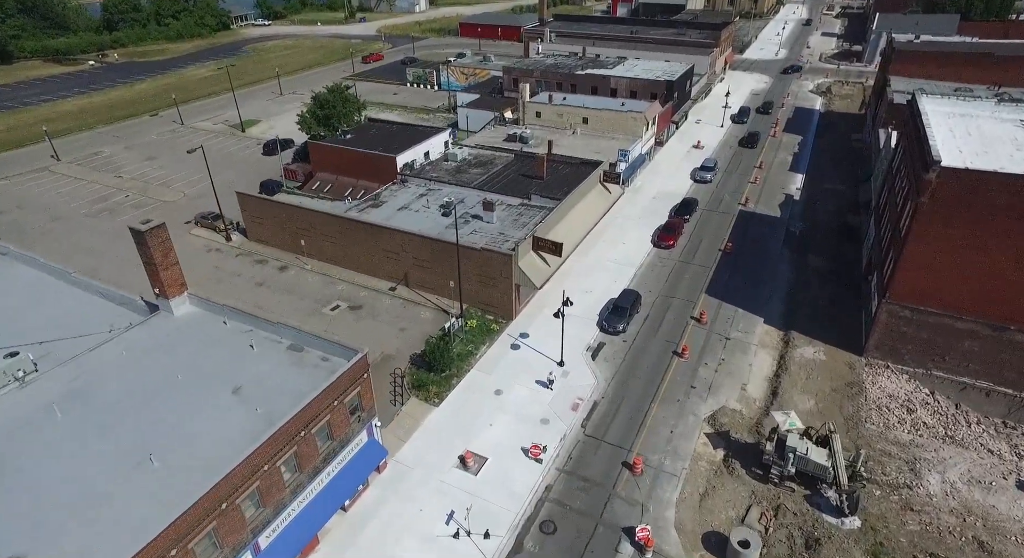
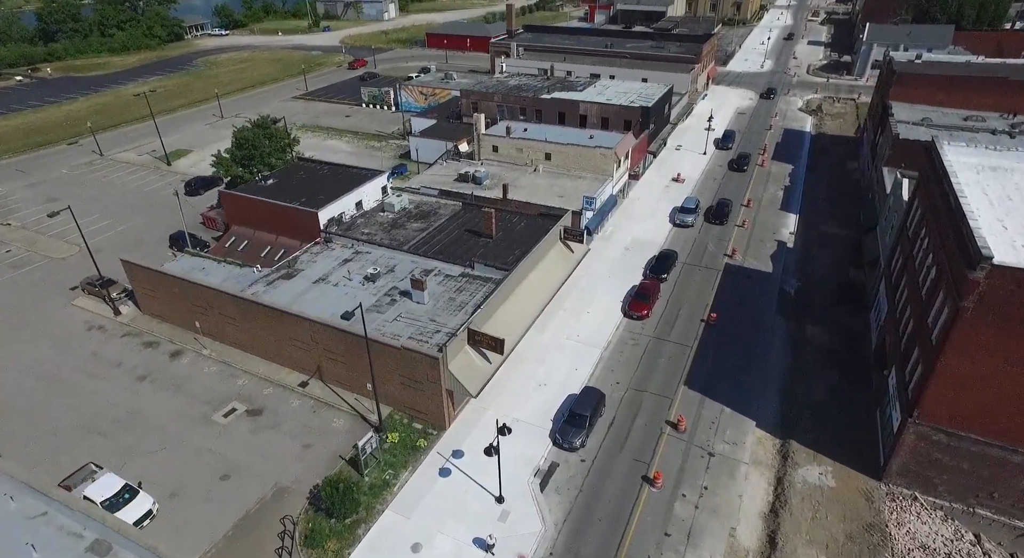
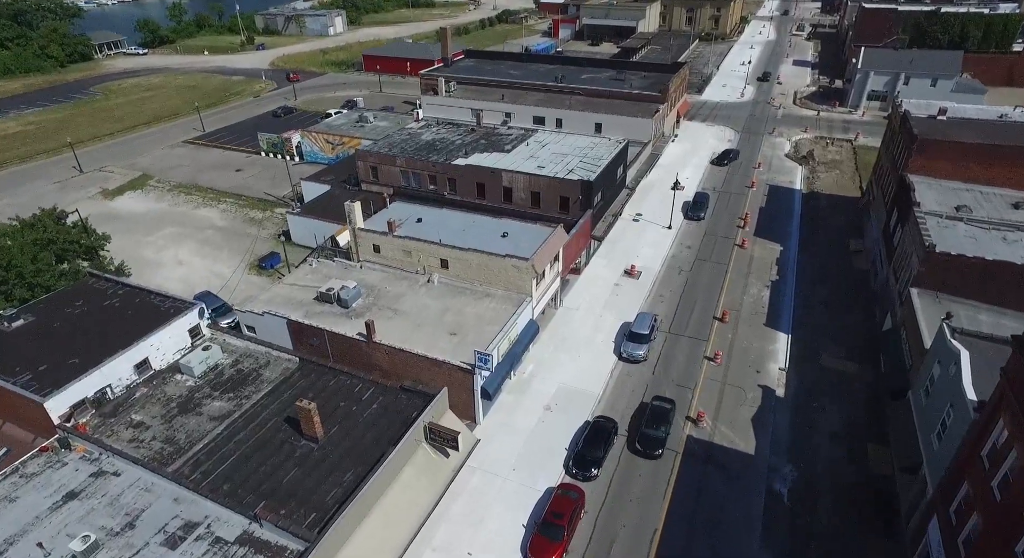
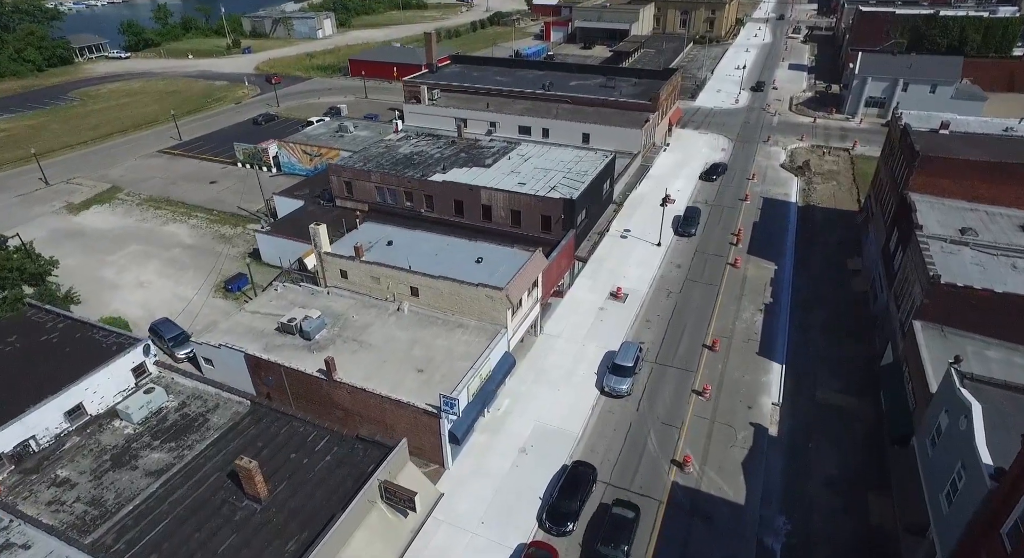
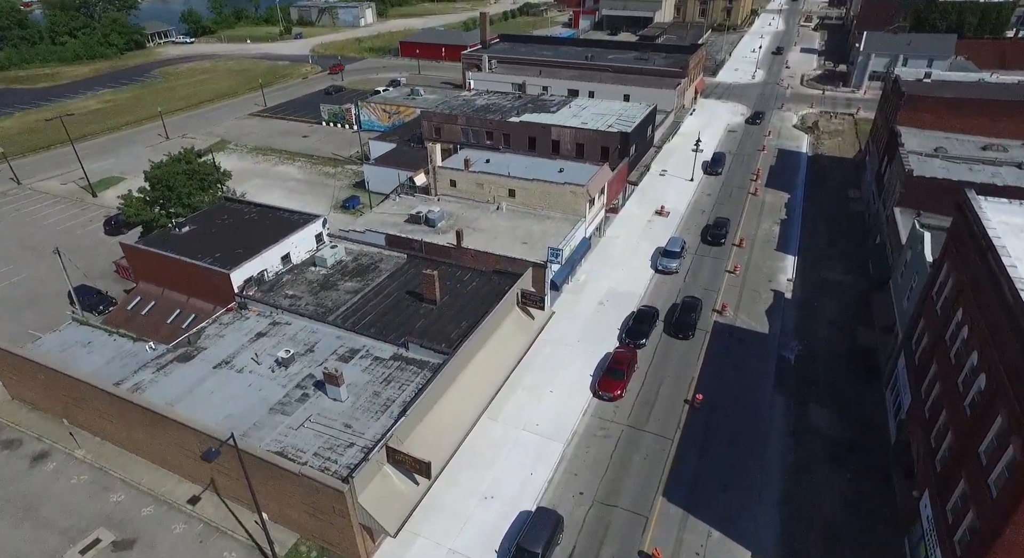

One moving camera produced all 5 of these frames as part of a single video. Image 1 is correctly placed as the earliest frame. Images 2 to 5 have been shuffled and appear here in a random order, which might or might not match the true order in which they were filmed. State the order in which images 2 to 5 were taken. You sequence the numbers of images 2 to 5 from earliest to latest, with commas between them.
2, 5, 3, 4
